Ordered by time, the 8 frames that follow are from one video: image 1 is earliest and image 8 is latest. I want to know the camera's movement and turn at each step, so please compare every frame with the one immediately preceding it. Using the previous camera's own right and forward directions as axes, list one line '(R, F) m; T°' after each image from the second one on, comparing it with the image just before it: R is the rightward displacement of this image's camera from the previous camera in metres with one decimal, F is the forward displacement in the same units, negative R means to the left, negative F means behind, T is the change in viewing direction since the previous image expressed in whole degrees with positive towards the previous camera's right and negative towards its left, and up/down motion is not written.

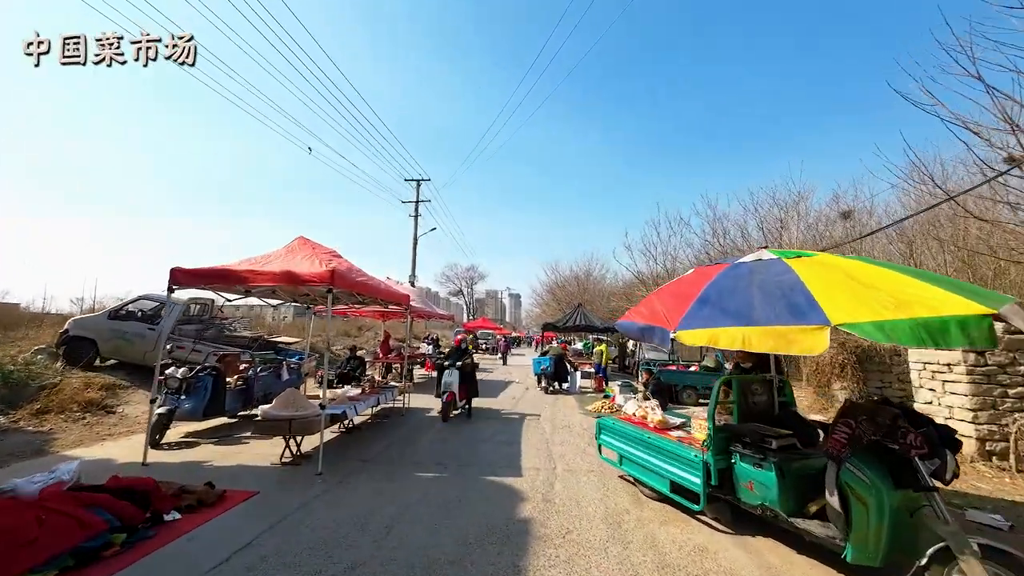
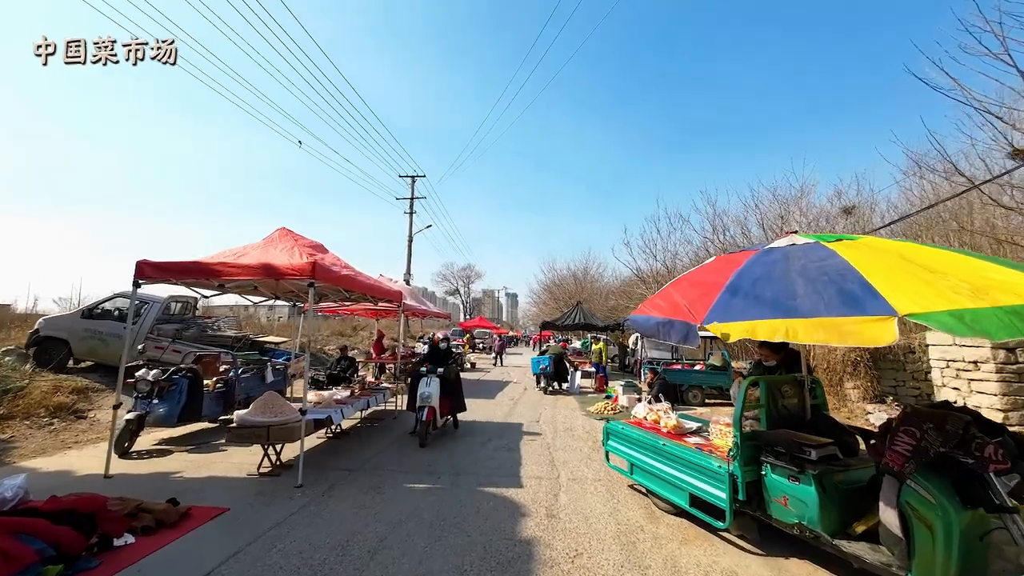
(0.0, +0.5) m; 0°
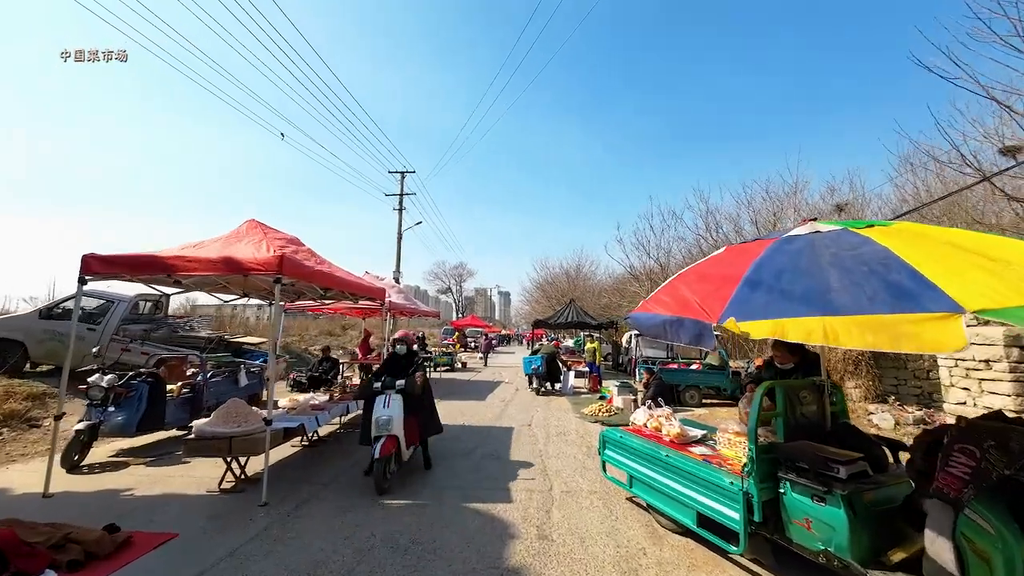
(+0.1, +0.5) m; +1°
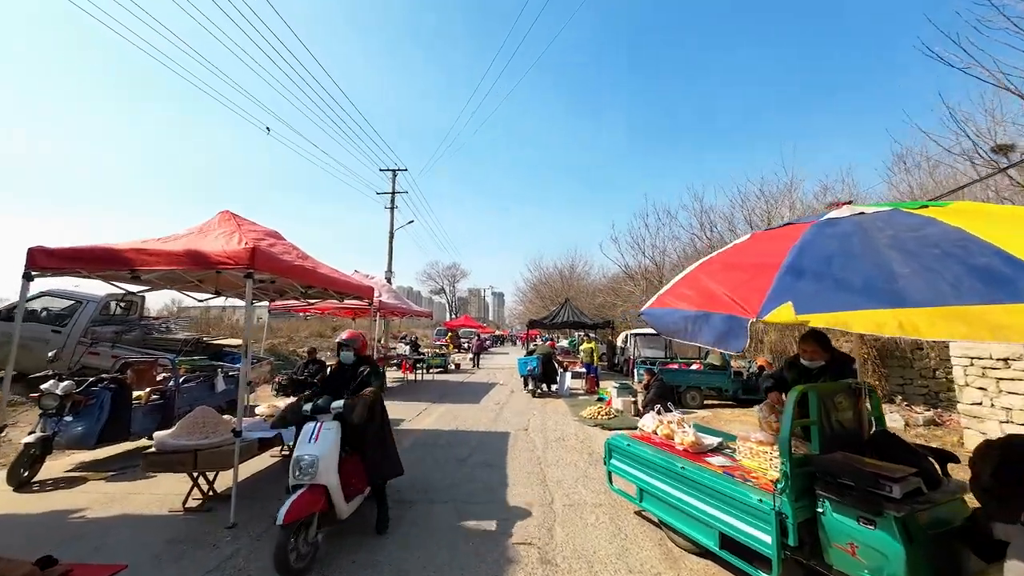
(0.0, +0.5) m; +1°
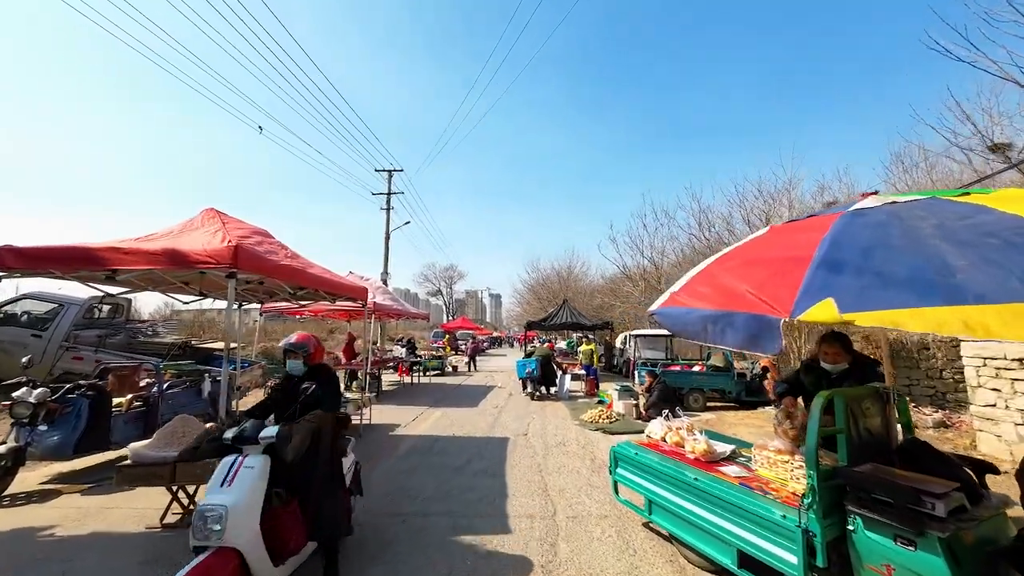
(0.0, +0.3) m; 0°
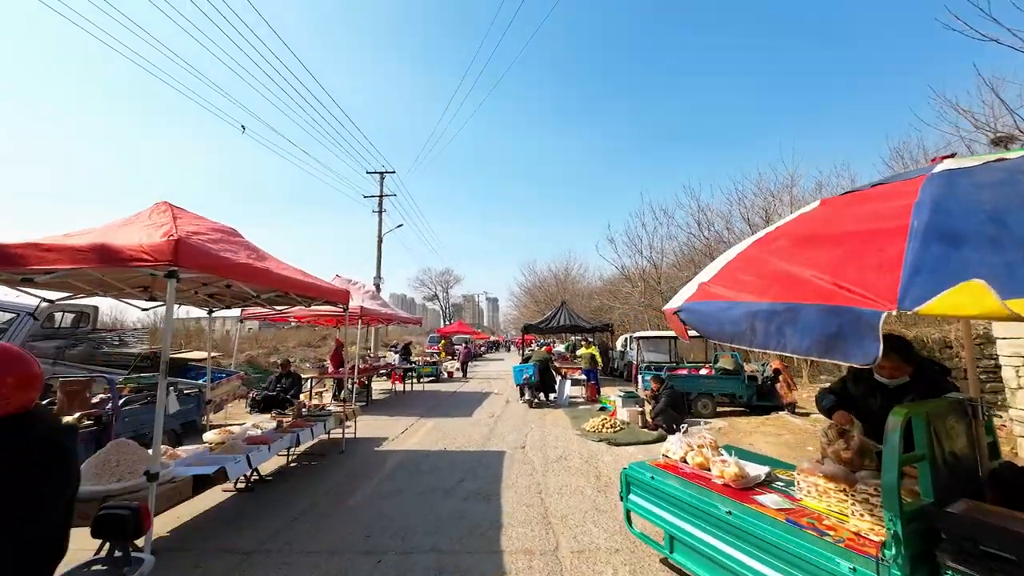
(+0.1, +0.7) m; 0°
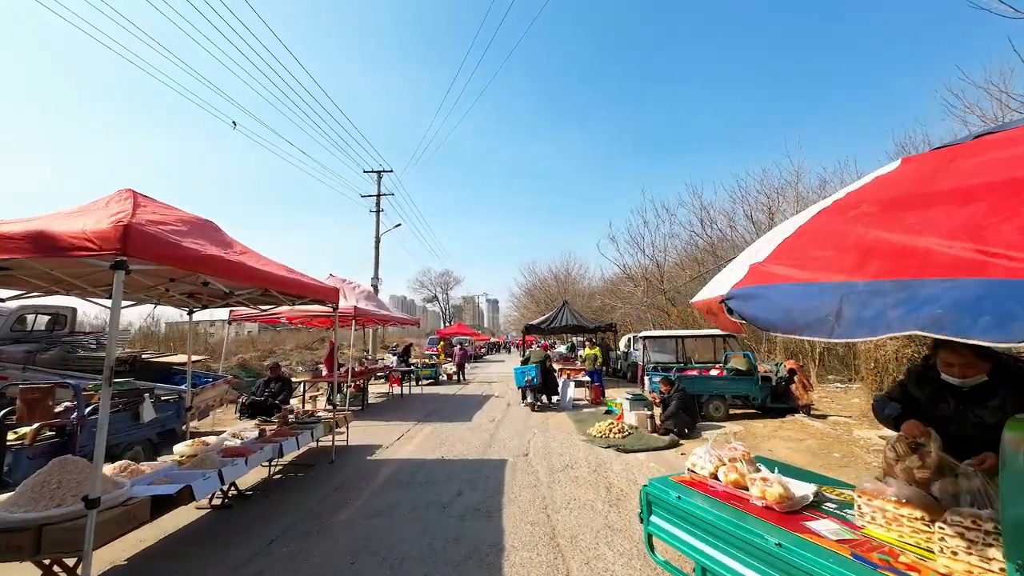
(0.0, +0.5) m; 0°
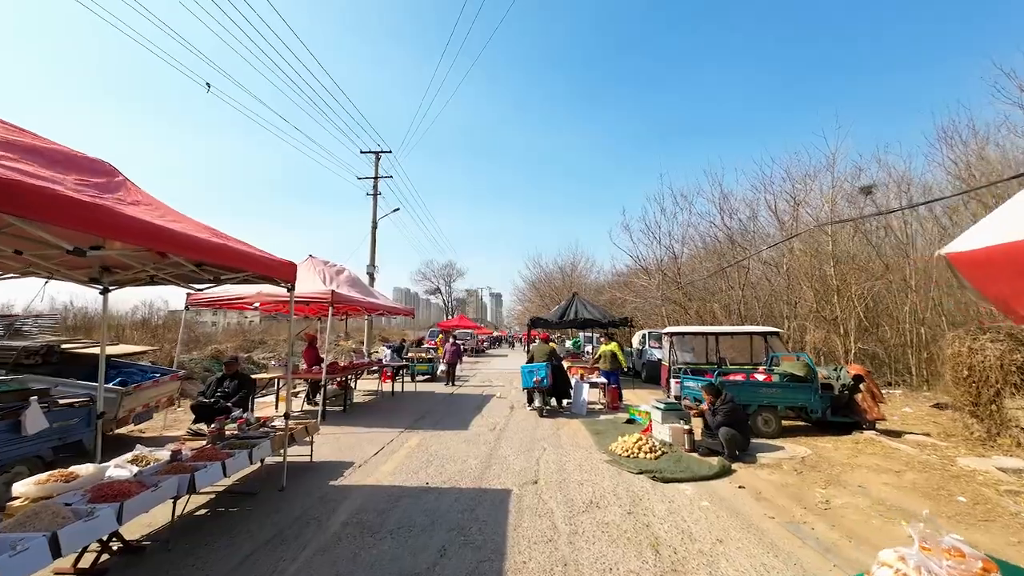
(-0.1, +1.7) m; -1°
